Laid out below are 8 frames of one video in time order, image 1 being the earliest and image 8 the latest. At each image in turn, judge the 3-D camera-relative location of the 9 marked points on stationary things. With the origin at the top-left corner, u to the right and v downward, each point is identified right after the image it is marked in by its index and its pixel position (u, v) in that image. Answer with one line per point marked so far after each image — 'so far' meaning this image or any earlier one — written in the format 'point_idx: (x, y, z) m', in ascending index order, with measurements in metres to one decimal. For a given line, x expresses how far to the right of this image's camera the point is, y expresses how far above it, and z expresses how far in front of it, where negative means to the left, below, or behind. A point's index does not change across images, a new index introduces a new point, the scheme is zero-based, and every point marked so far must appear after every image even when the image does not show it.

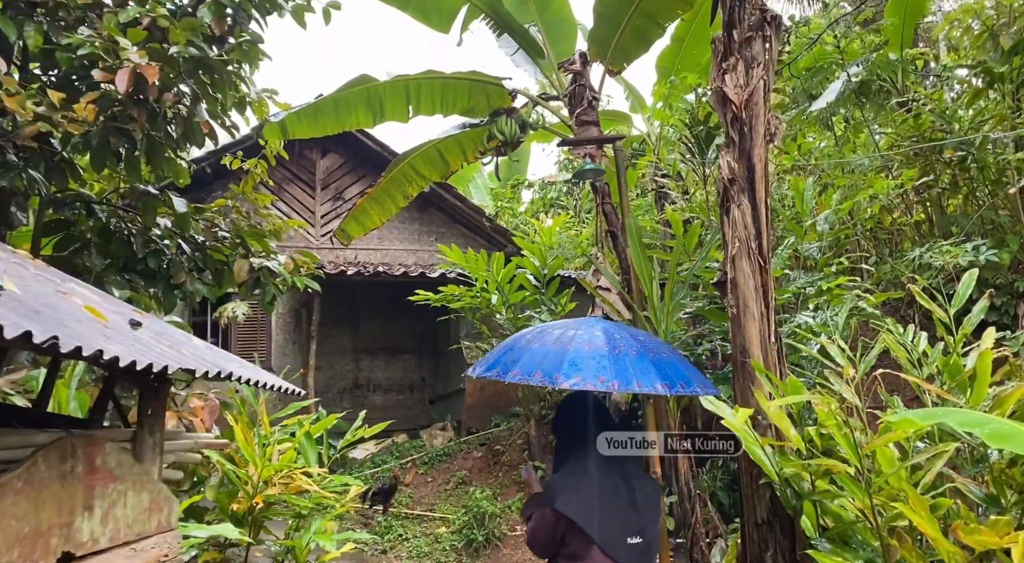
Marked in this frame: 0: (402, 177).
0: (-0.8, +0.8, +5.8) m
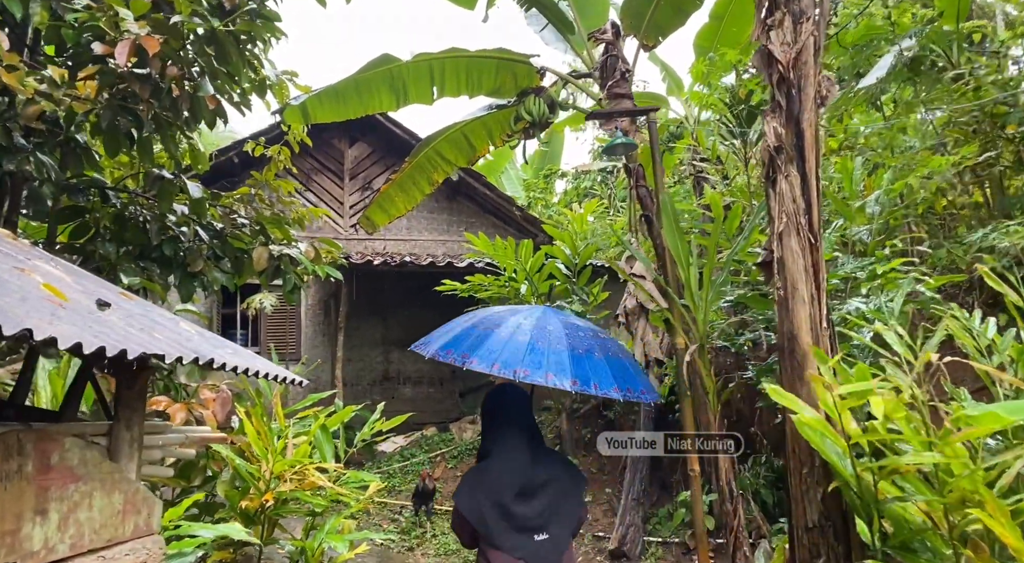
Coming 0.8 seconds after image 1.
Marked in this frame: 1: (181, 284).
0: (-0.6, +0.9, +5.6) m
1: (-1.8, 0.0, +4.3) m
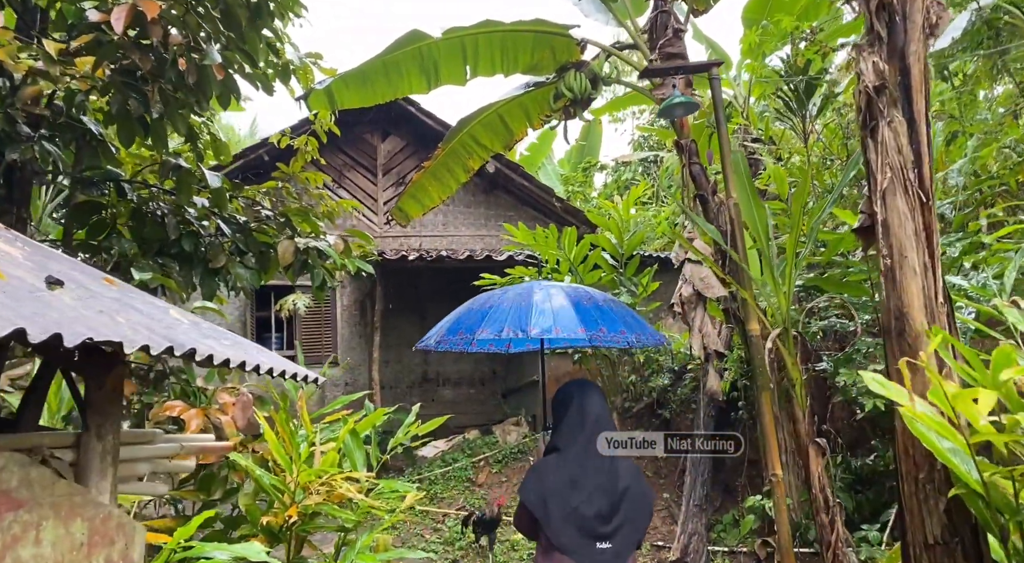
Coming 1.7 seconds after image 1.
0: (-0.3, +0.9, +5.2) m
1: (-1.6, 0.0, +4.0) m
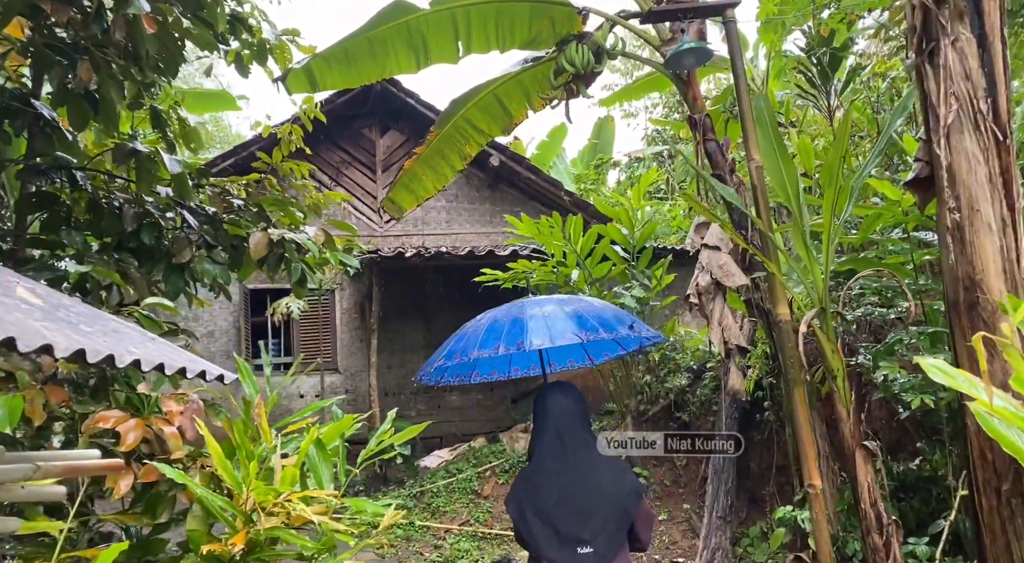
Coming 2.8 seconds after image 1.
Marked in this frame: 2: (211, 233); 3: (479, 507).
0: (-0.3, +1.0, +4.9) m
1: (-1.6, 0.0, +3.6) m
2: (-1.5, +0.2, +3.7) m
3: (-0.2, -1.6, +5.5) m
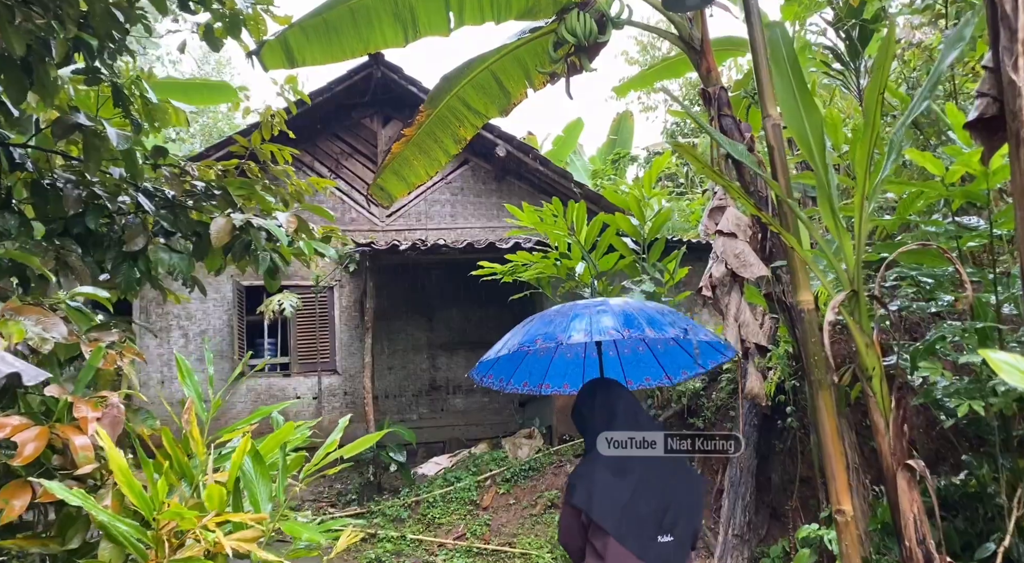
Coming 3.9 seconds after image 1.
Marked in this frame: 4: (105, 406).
0: (-0.4, +1.0, +4.5) m
1: (-1.7, +0.1, +3.3) m
2: (-1.5, +0.3, +3.4) m
3: (-0.2, -1.6, +5.1) m
4: (-1.2, -0.4, +2.2) m
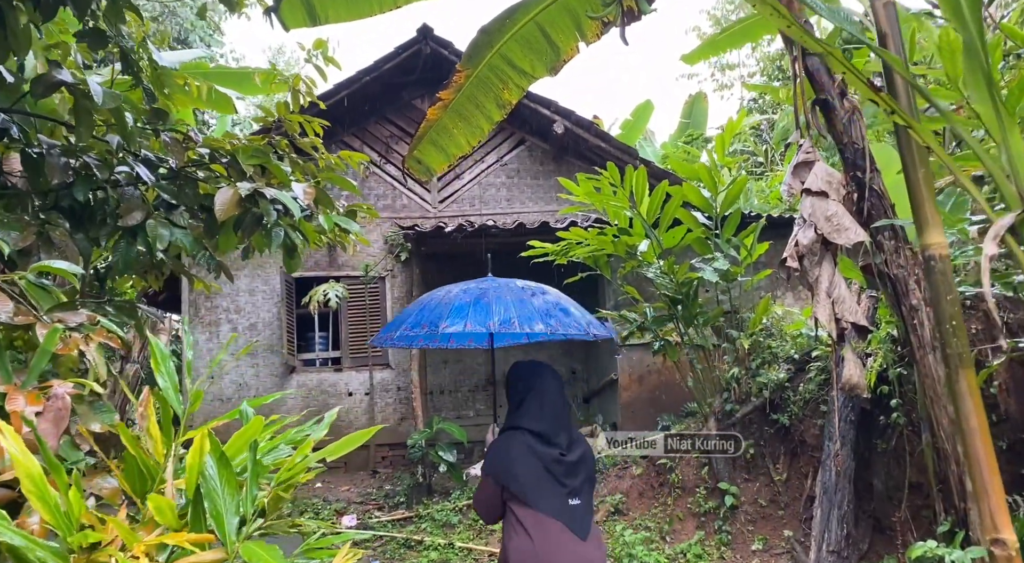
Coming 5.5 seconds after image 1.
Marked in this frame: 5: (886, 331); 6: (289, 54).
0: (-0.1, +1.1, +4.0) m
1: (-1.5, +0.1, +2.9) m
2: (-1.4, +0.4, +3.0) m
3: (+0.1, -1.5, +4.6) m
4: (-1.1, -0.3, +1.9) m
5: (+1.7, -0.2, +3.4) m
6: (-4.3, +4.4, +14.8) m
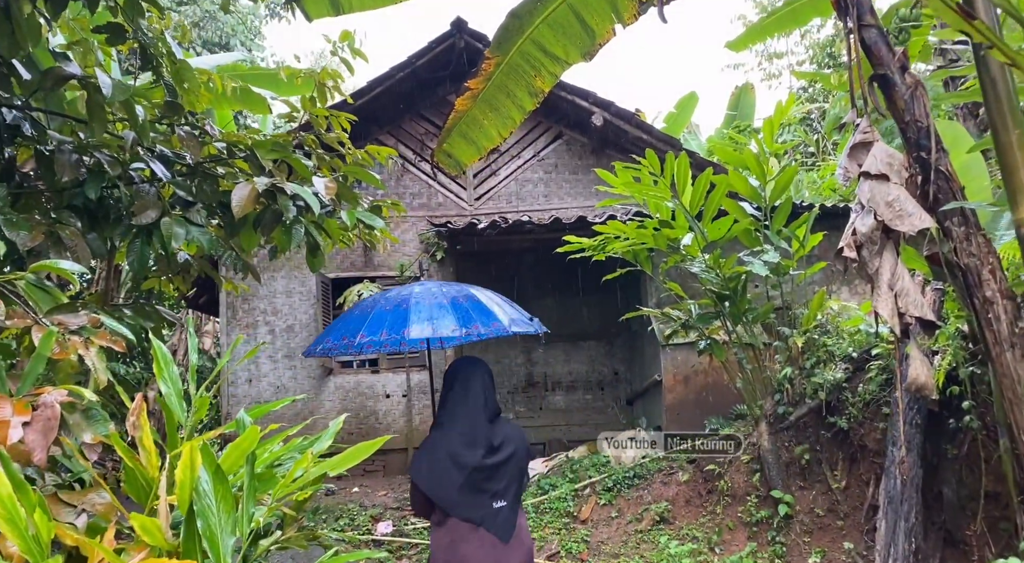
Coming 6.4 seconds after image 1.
0: (+0.1, +1.1, +3.8) m
1: (-1.4, +0.1, +2.8) m
2: (-1.2, +0.4, +2.9) m
3: (+0.3, -1.4, +4.4) m
4: (-1.1, -0.3, +1.7) m
5: (+1.8, -0.2, +3.1) m
6: (-3.6, +4.3, +14.8) m
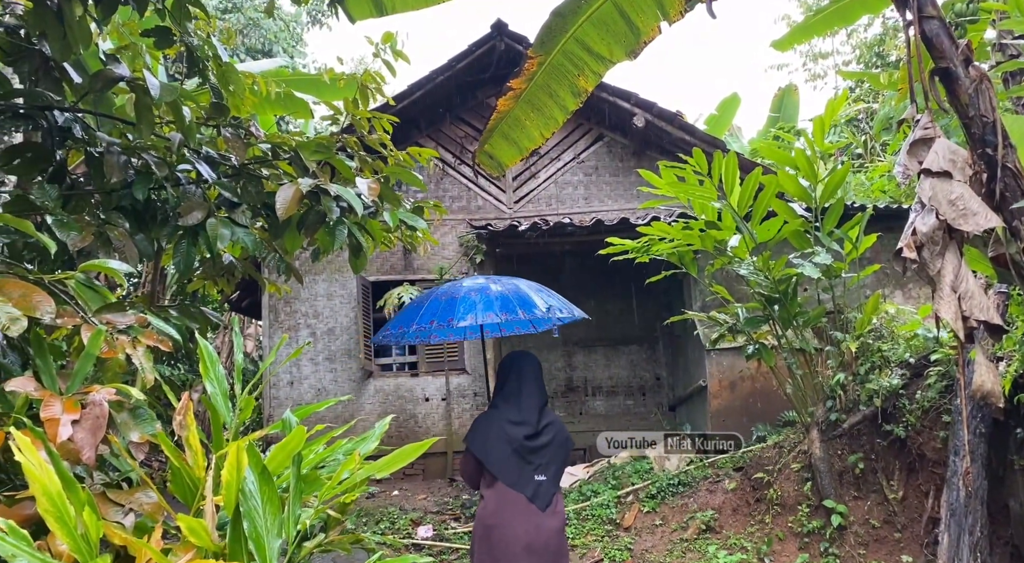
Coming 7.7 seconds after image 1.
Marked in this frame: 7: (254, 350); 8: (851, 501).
0: (+0.3, +1.1, +3.8) m
1: (-1.2, +0.1, +2.8) m
2: (-1.1, +0.4, +2.9) m
3: (+0.6, -1.5, +4.3) m
4: (-1.0, -0.3, +1.7) m
5: (+2.0, -0.2, +2.9) m
6: (-2.8, +4.3, +14.9) m
7: (-2.9, -0.8, +8.6) m
8: (+1.9, -1.2, +4.2) m
